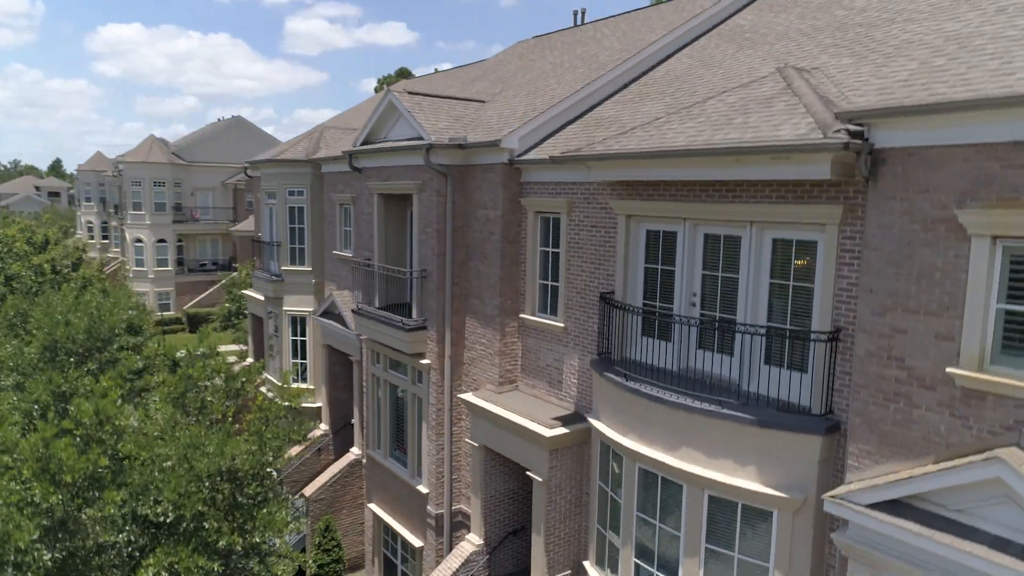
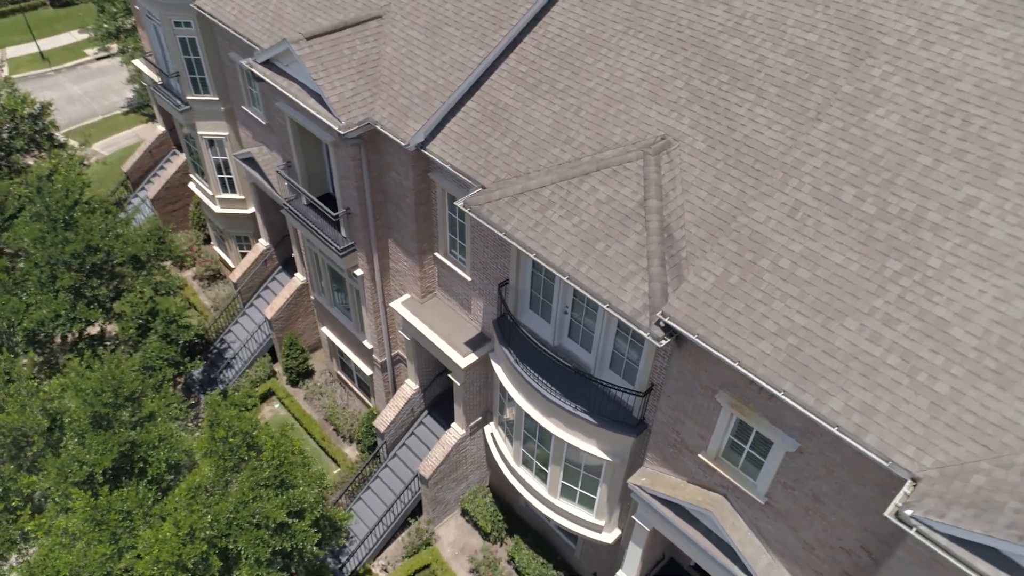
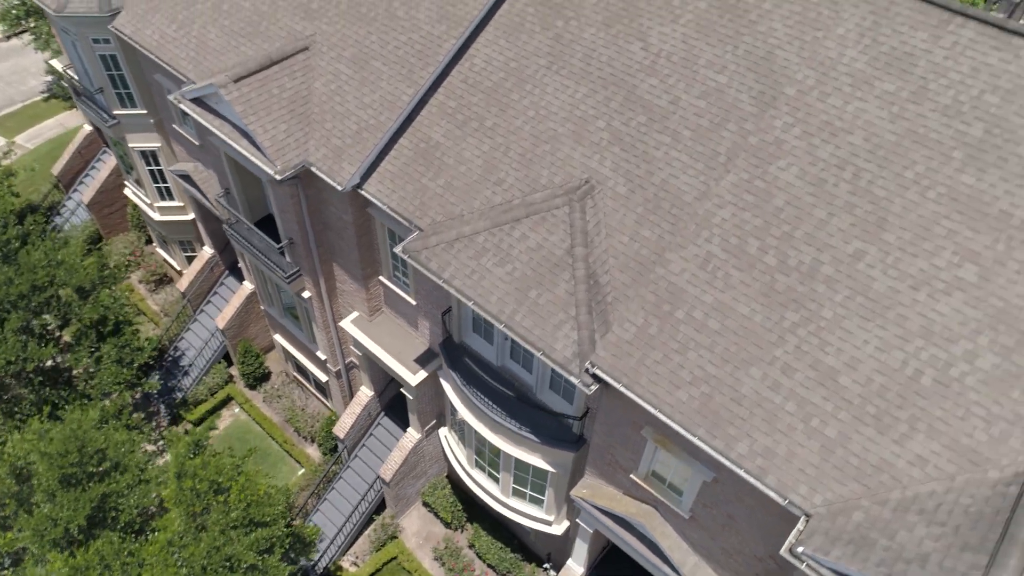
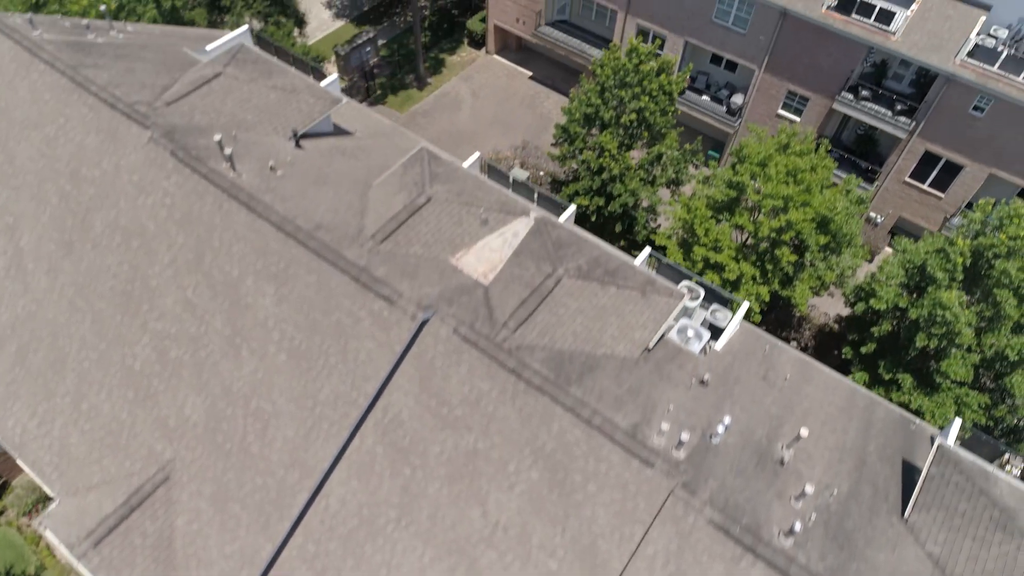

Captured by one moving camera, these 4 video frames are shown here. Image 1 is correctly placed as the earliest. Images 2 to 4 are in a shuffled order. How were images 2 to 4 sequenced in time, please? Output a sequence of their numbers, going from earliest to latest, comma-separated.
2, 3, 4
